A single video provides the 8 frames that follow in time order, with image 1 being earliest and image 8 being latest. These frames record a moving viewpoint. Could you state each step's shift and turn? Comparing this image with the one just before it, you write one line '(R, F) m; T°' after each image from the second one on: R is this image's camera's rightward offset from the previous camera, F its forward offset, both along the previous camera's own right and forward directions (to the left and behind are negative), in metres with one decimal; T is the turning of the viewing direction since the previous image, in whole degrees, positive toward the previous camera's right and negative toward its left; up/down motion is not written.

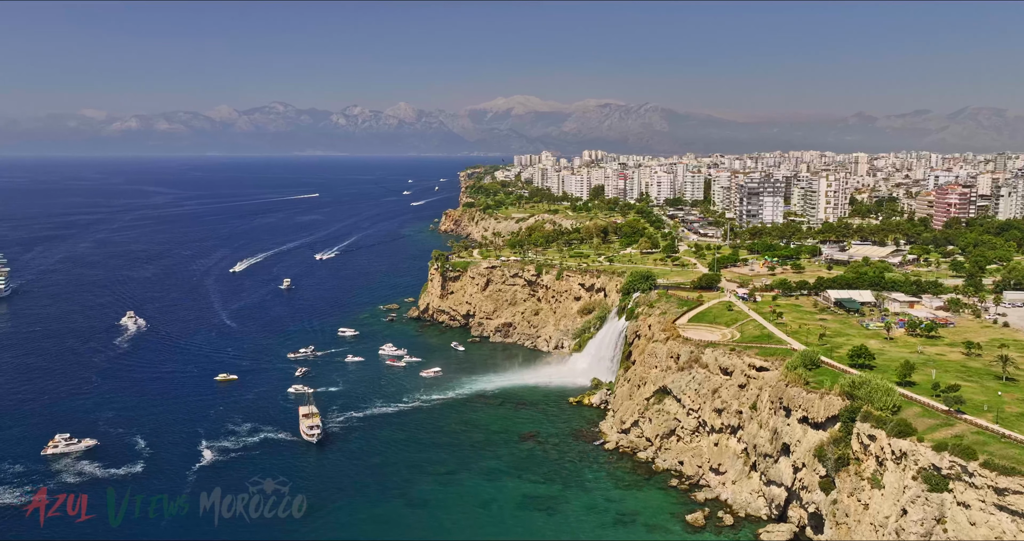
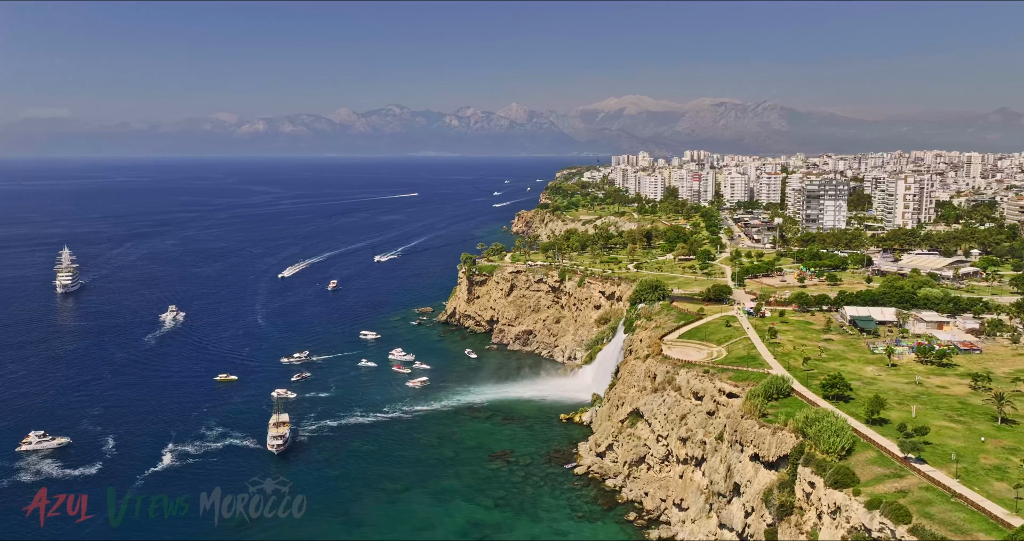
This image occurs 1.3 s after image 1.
(+12.8, +5.6) m; -8°
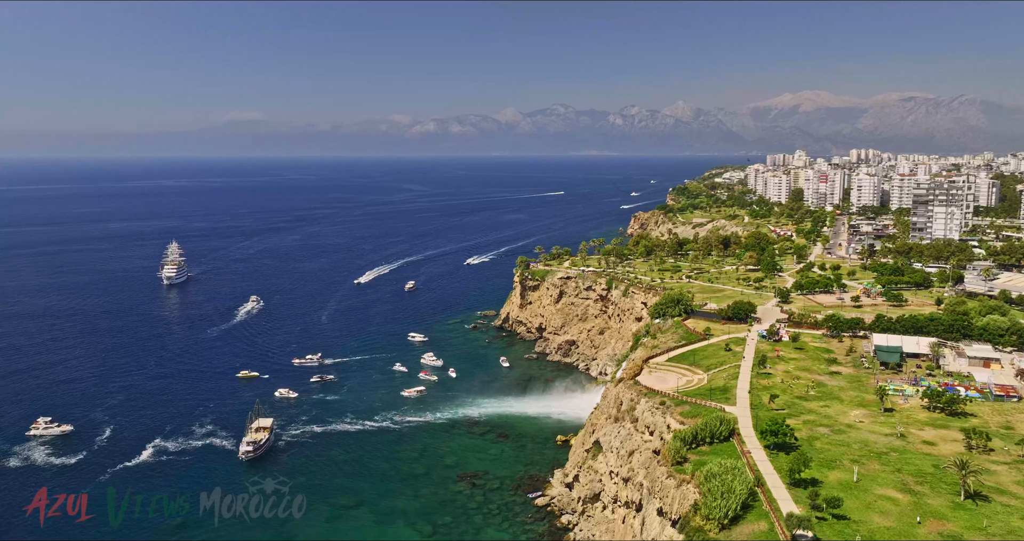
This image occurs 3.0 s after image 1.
(+16.3, +7.1) m; -11°
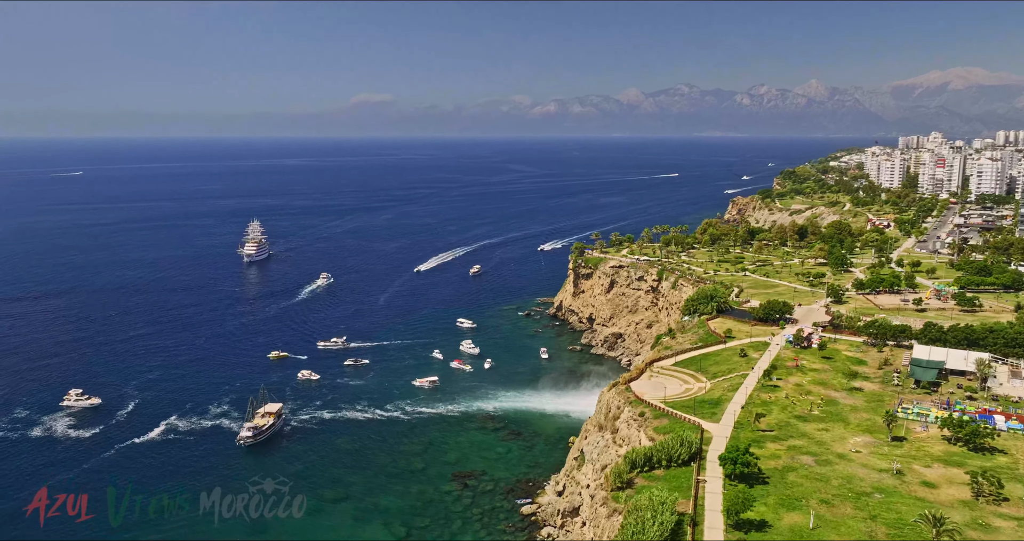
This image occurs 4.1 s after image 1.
(+9.7, +5.3) m; -8°
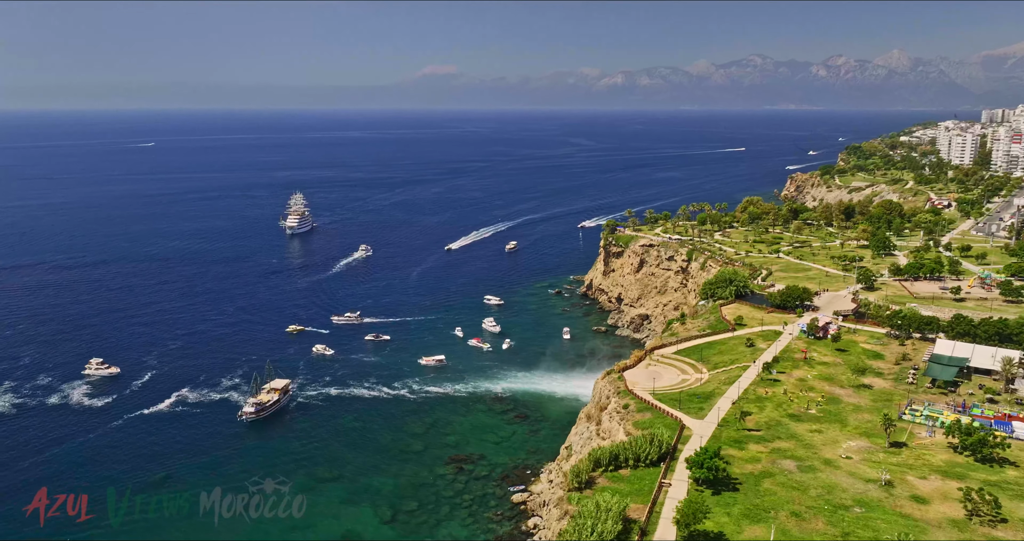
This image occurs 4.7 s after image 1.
(+5.1, +2.8) m; -5°
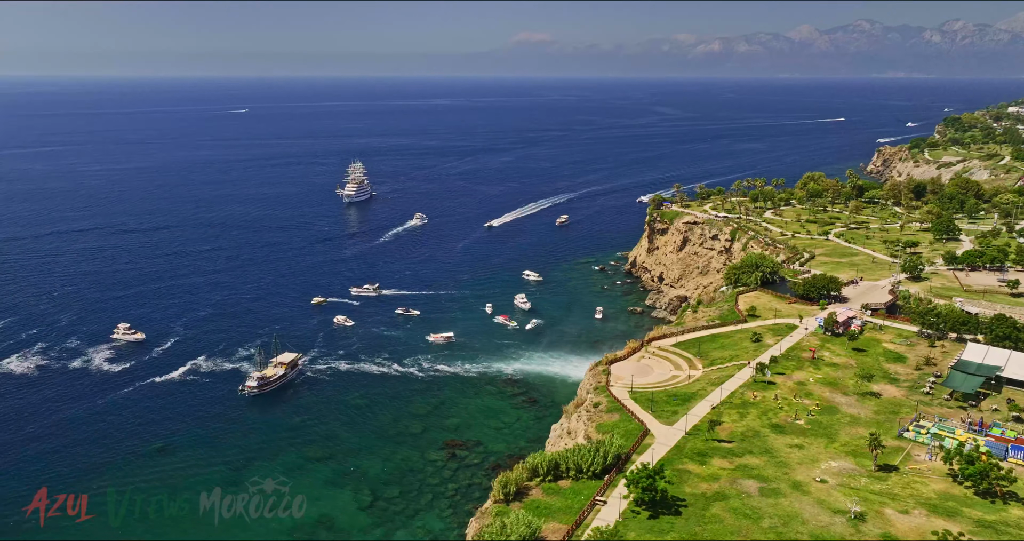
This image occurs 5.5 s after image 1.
(+6.8, +4.1) m; -6°
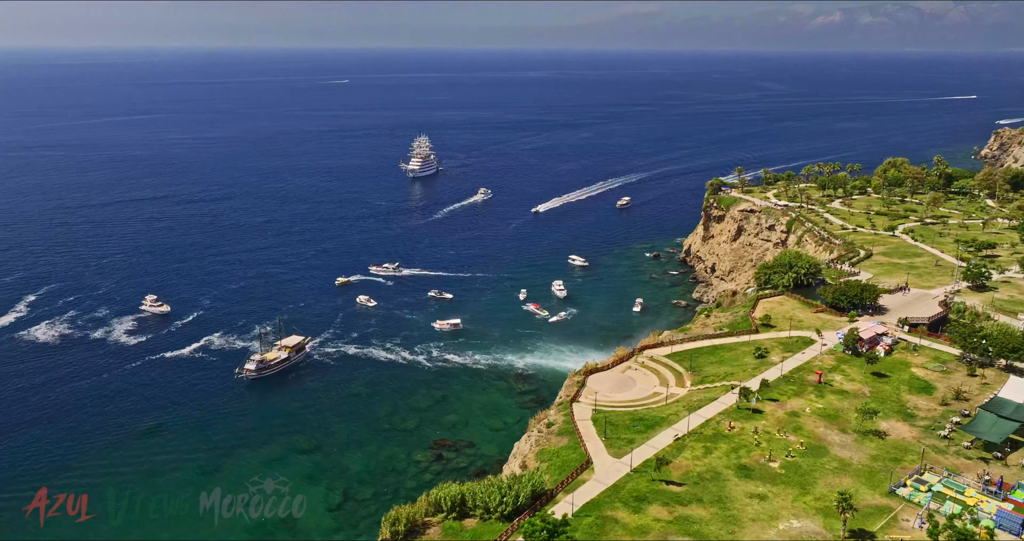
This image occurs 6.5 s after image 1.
(+7.4, +5.5) m; -7°
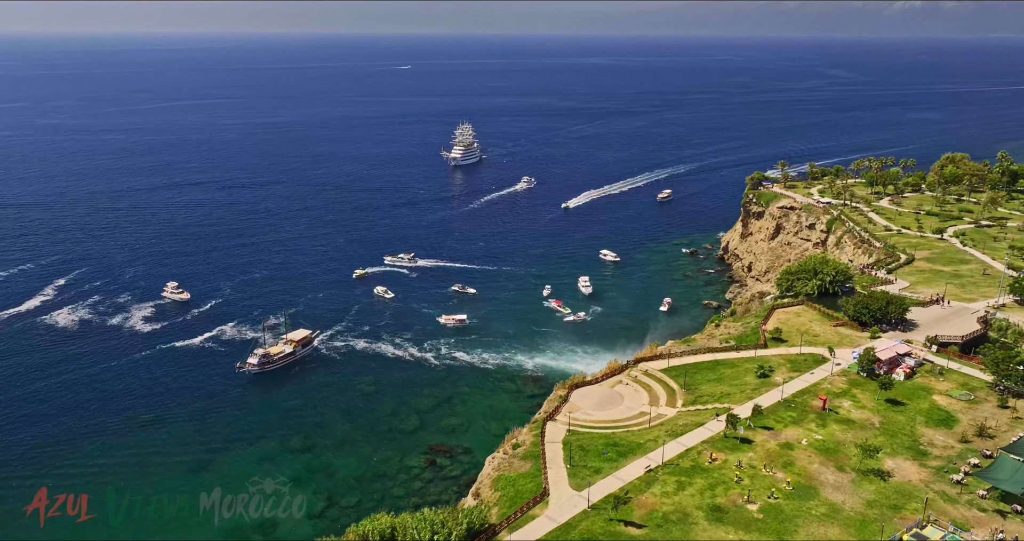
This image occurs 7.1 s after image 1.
(+4.2, +3.4) m; -4°
